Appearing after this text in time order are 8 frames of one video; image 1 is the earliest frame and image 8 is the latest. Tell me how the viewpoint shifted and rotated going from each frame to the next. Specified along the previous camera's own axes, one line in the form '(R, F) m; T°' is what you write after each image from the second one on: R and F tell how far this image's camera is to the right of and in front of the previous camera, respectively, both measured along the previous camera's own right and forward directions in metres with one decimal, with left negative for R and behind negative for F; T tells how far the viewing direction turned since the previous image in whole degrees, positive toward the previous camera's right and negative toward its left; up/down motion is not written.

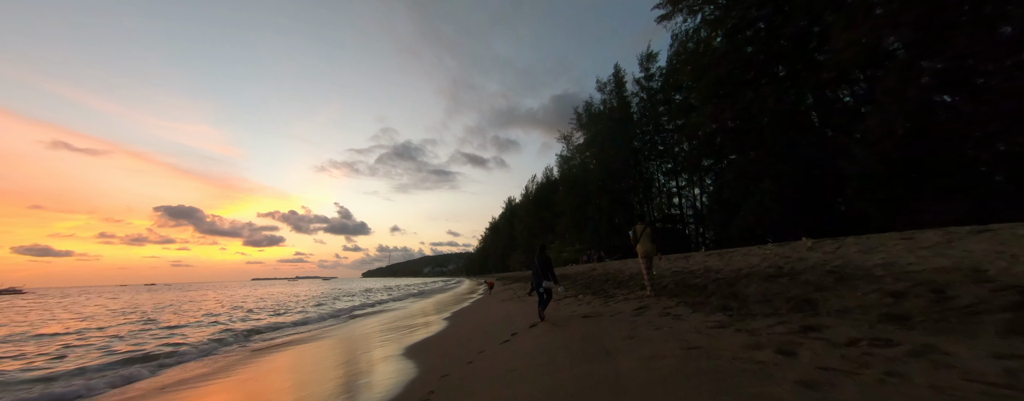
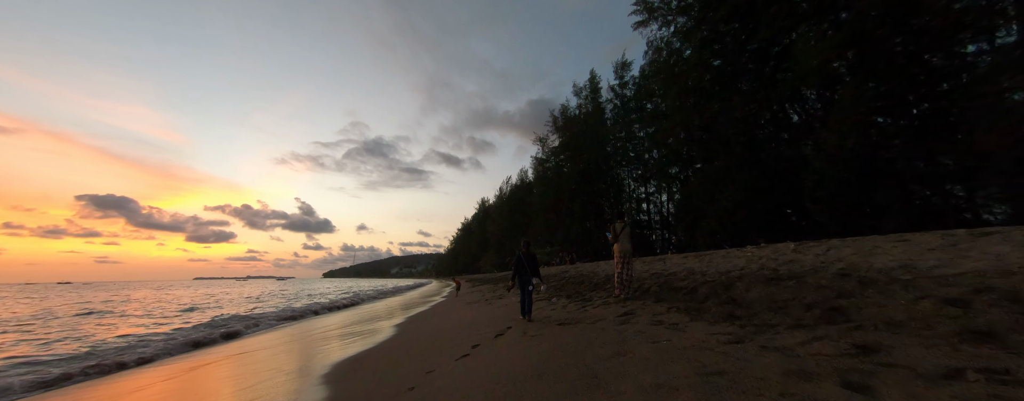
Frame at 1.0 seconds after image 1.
(+0.1, +0.7) m; +5°
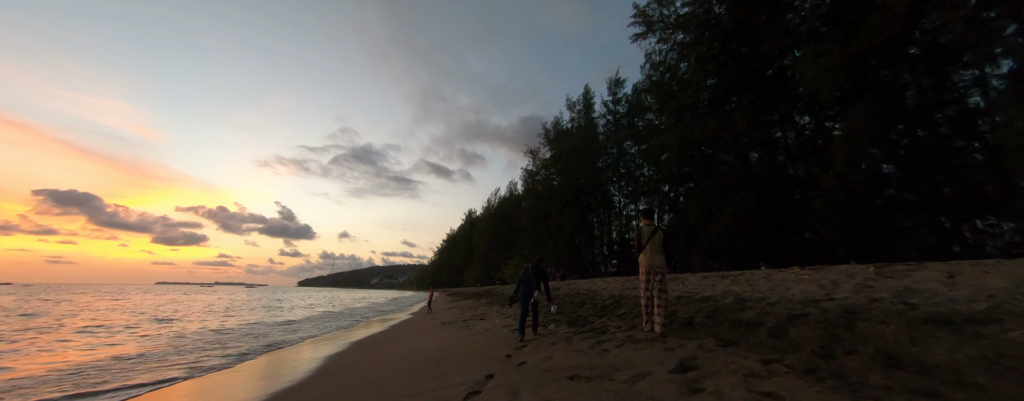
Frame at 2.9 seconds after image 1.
(0.0, +1.5) m; +2°
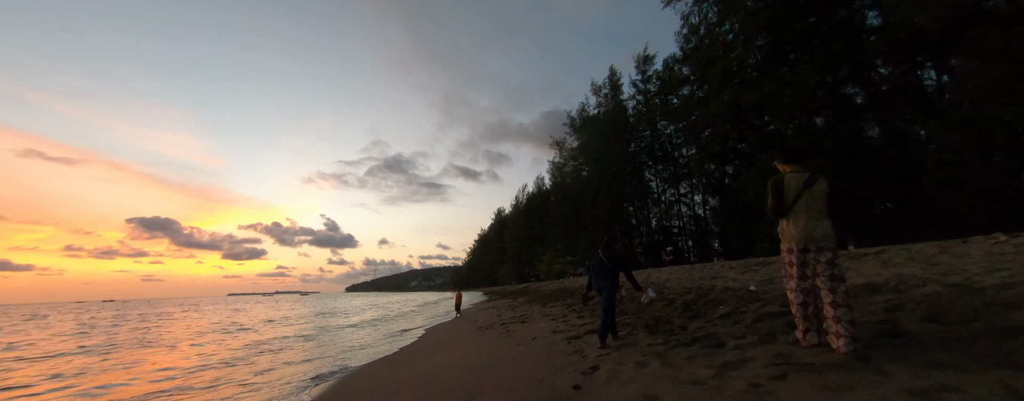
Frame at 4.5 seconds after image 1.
(-0.2, +1.2) m; -6°
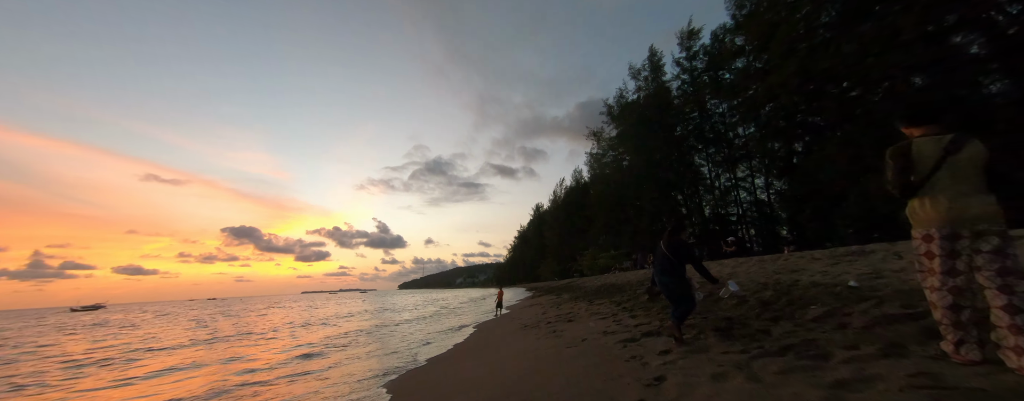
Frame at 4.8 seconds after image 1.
(0.0, +0.3) m; -7°
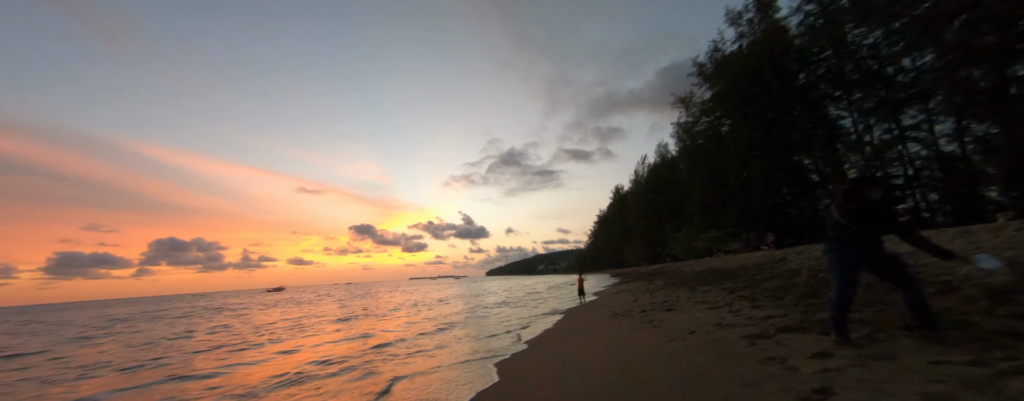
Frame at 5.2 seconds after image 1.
(-0.1, +0.3) m; -15°
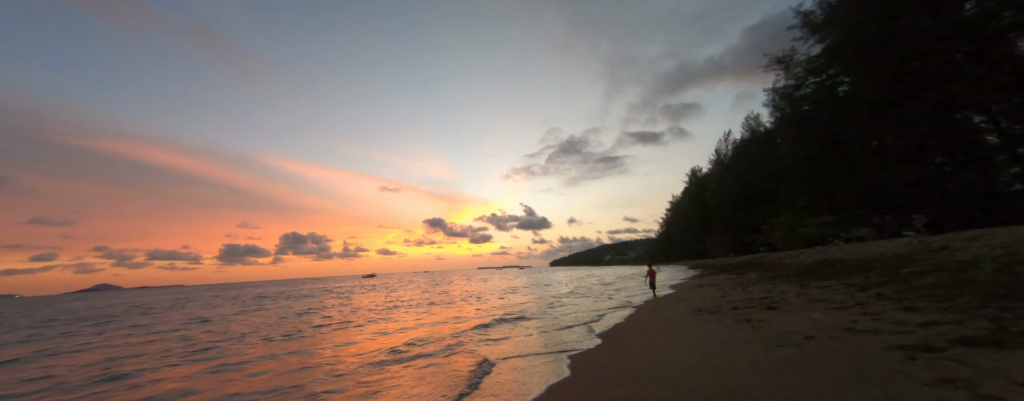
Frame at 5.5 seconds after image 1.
(-0.1, +0.1) m; -12°
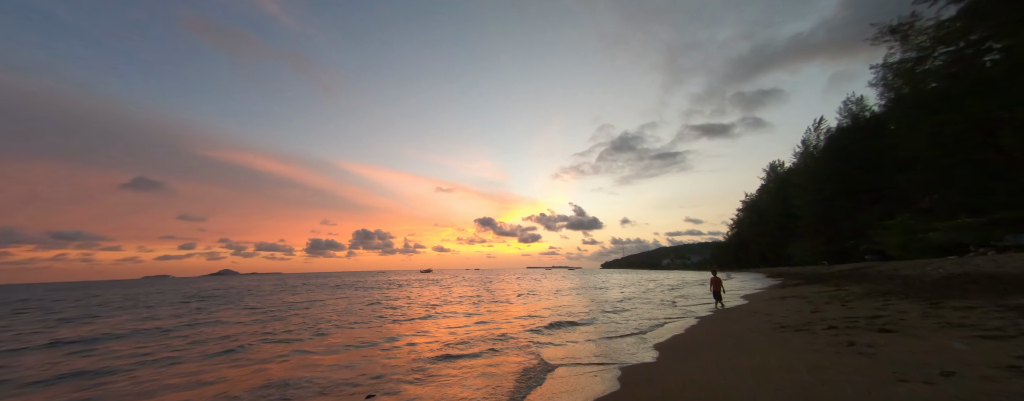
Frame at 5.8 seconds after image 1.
(-0.1, +0.1) m; -10°
